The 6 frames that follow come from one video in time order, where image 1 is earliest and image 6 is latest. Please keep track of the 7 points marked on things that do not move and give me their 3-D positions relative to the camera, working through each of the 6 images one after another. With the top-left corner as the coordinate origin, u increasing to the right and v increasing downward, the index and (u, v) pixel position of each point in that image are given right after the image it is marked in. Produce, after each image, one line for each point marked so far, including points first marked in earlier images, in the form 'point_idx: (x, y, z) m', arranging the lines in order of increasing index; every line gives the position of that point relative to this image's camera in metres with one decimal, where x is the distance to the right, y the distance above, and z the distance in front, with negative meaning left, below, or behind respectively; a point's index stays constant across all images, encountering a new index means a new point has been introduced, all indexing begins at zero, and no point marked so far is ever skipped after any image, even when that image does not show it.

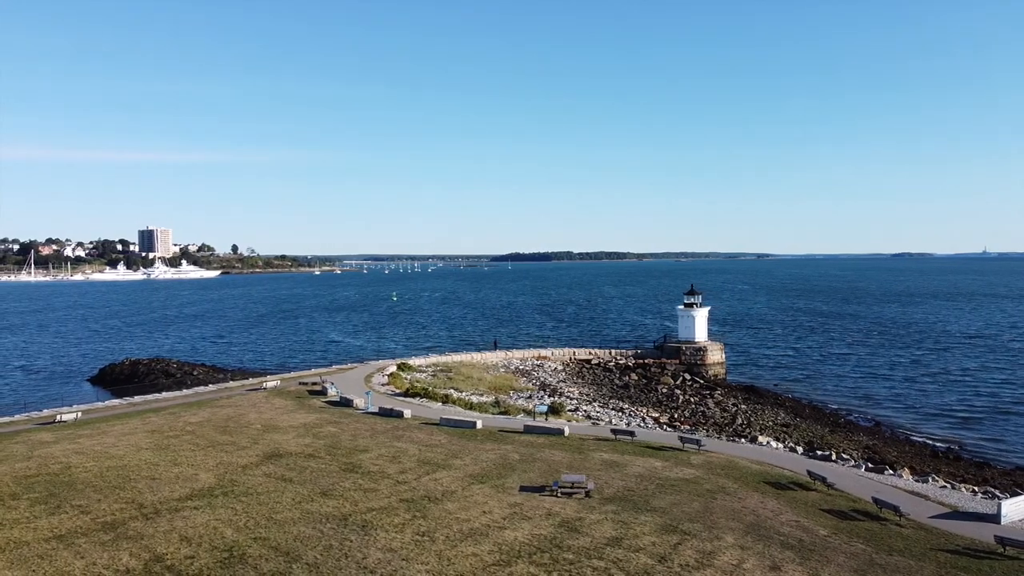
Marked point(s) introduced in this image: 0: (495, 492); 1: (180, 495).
0: (-0.4, -4.7, +16.1) m
1: (-7.5, -4.7, +15.8) m
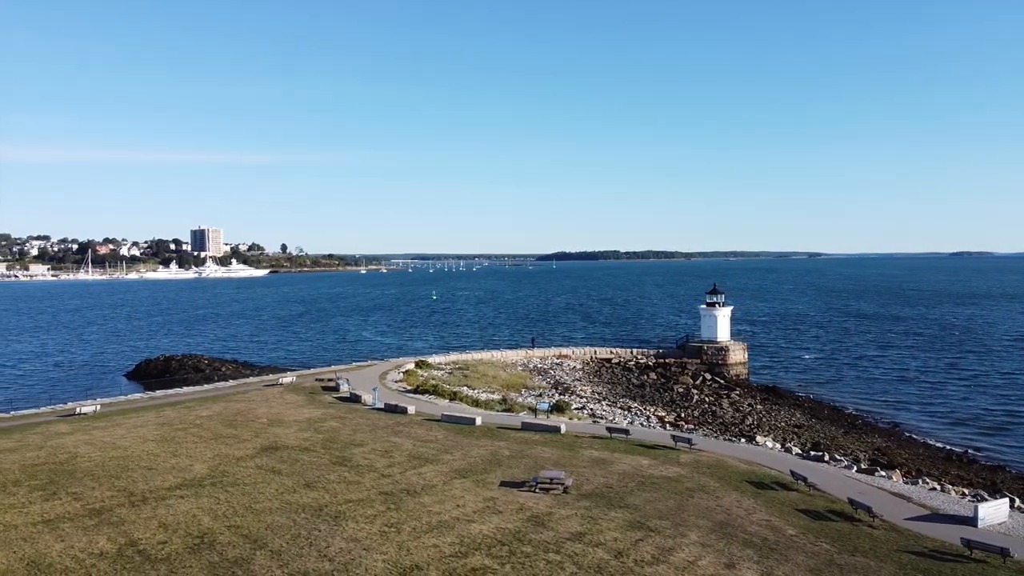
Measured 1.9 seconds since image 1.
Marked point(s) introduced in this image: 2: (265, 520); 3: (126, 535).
0: (-0.9, -4.7, +16.4) m
1: (-8.0, -4.6, +16.3) m
2: (-4.8, -4.5, +13.5) m
3: (-7.0, -4.4, +12.5) m
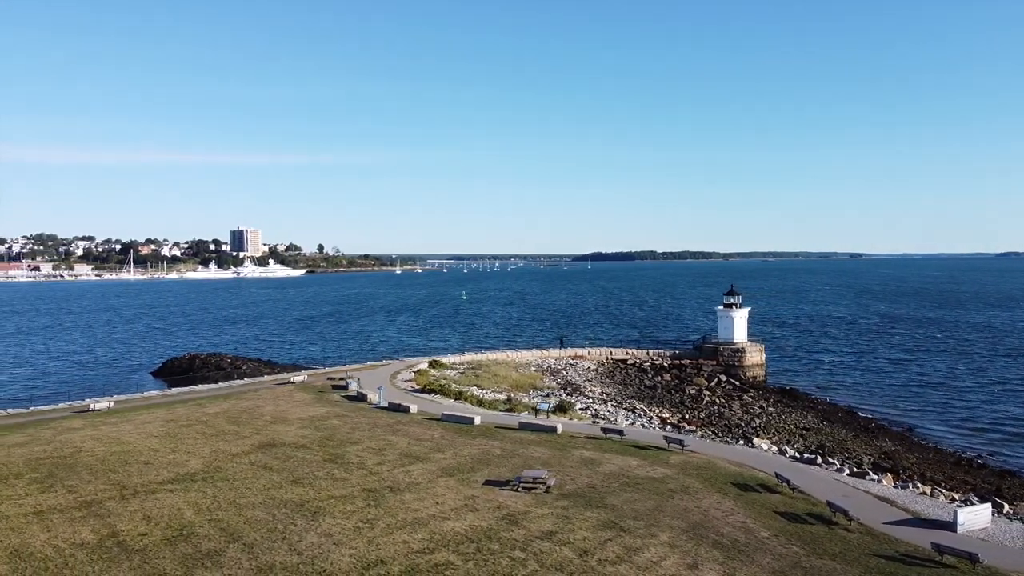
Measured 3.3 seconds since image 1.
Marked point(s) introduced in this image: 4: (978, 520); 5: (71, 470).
0: (-1.3, -4.7, +16.5) m
1: (-8.4, -4.6, +16.8) m
2: (-5.3, -4.5, +13.9) m
3: (-7.5, -4.4, +12.9) m
4: (+8.7, -4.4, +13.0) m
5: (-11.2, -4.6, +17.6) m
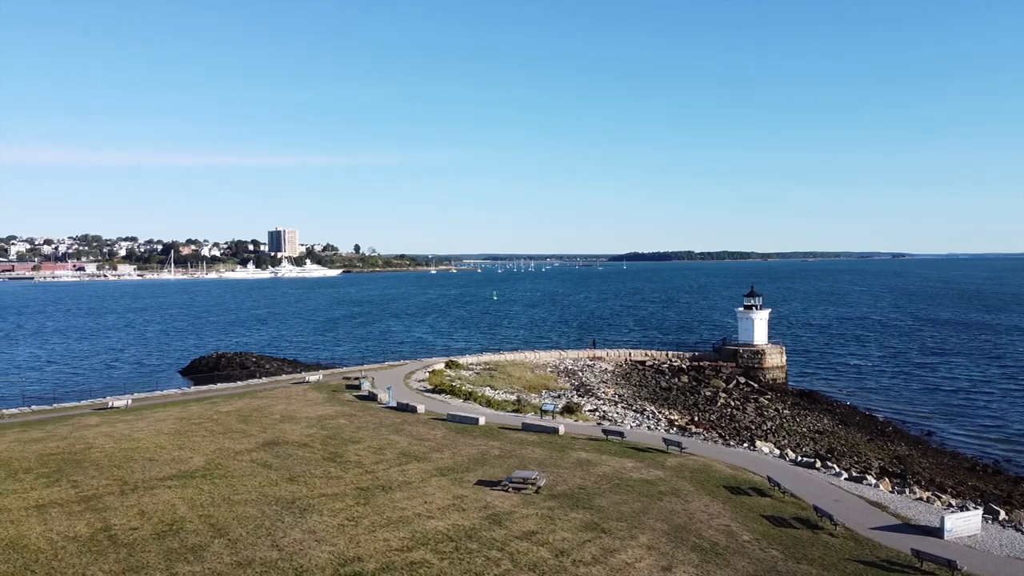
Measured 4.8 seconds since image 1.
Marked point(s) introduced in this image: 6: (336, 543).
0: (-1.5, -4.7, +16.7) m
1: (-8.6, -4.6, +17.2) m
2: (-5.6, -4.6, +14.2) m
3: (-7.9, -4.5, +13.3) m
4: (+8.4, -4.4, +12.8) m
5: (-11.4, -4.7, +18.2) m
6: (-3.1, -4.5, +12.3) m
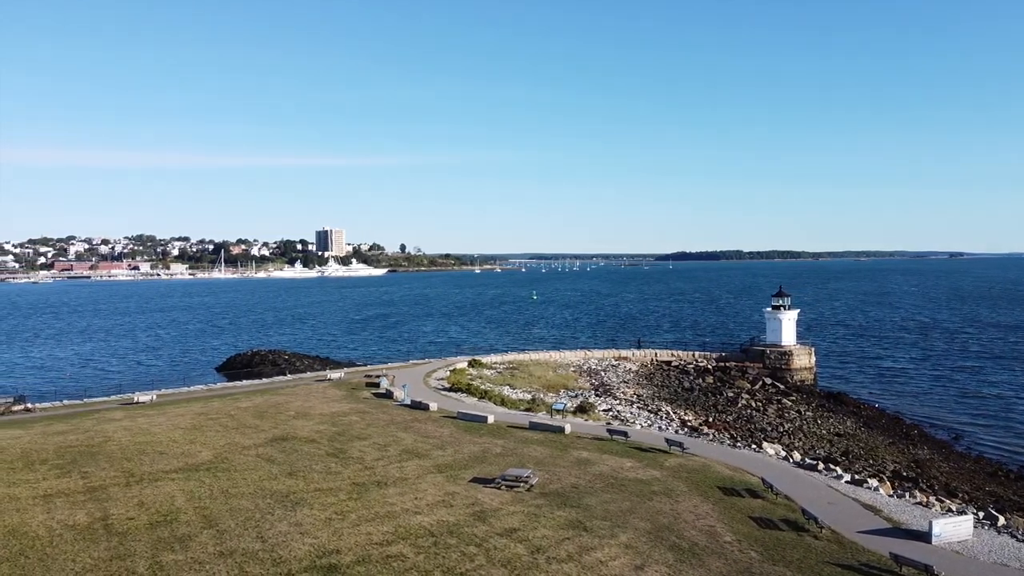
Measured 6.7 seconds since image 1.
0: (-1.6, -4.7, +16.9) m
1: (-8.7, -4.6, +17.8) m
2: (-5.9, -4.5, +14.6) m
3: (-8.2, -4.4, +13.9) m
4: (+8.0, -4.4, +12.5) m
5: (-11.5, -4.6, +18.9) m
6: (-3.5, -4.5, +12.6) m
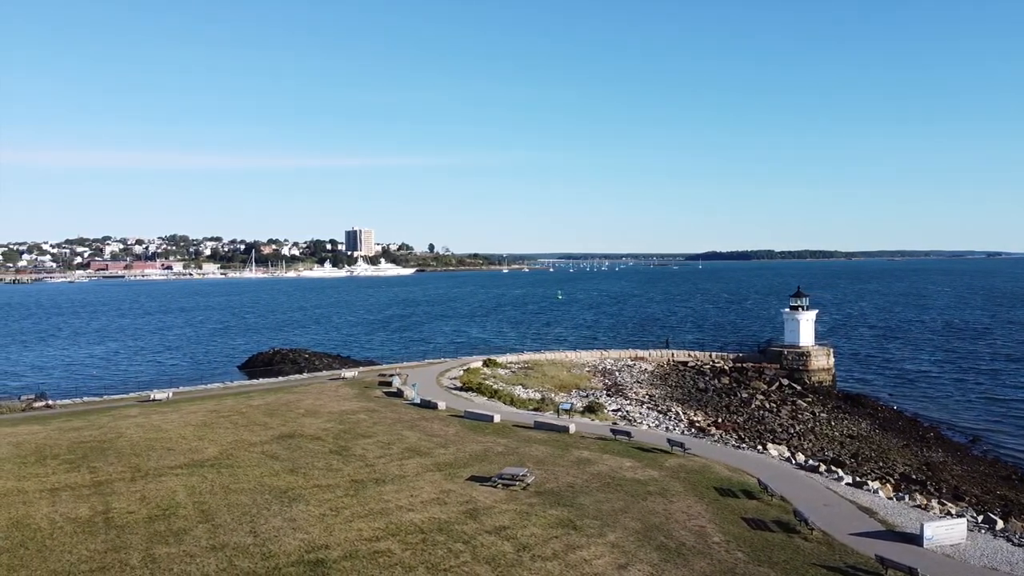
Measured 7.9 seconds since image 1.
0: (-1.7, -4.7, +17.1) m
1: (-8.8, -4.6, +18.2) m
2: (-6.1, -4.5, +14.9) m
3: (-8.3, -4.4, +14.2) m
4: (+7.8, -4.4, +12.3) m
5: (-11.5, -4.6, +19.4) m
6: (-3.7, -4.5, +12.8) m
